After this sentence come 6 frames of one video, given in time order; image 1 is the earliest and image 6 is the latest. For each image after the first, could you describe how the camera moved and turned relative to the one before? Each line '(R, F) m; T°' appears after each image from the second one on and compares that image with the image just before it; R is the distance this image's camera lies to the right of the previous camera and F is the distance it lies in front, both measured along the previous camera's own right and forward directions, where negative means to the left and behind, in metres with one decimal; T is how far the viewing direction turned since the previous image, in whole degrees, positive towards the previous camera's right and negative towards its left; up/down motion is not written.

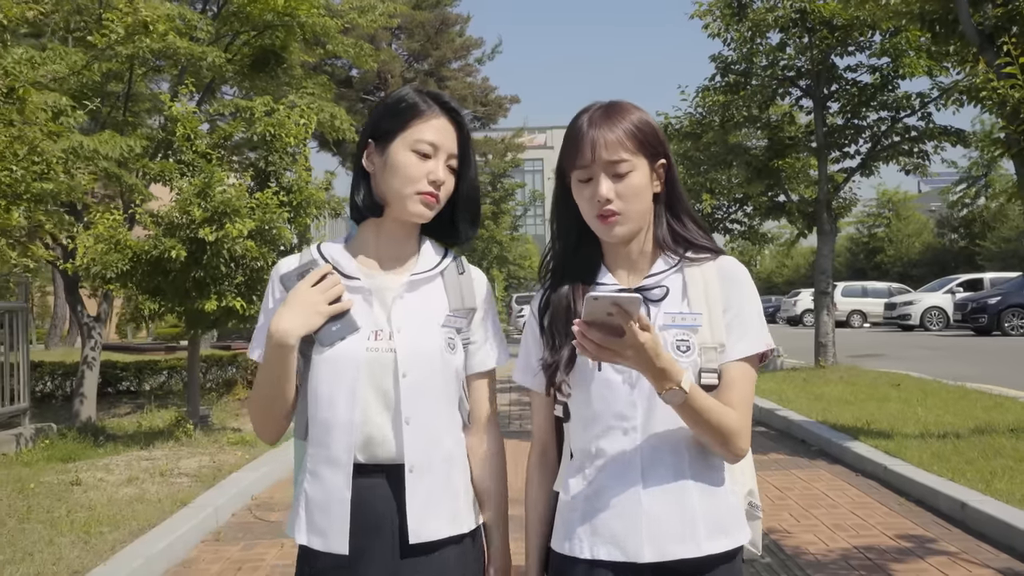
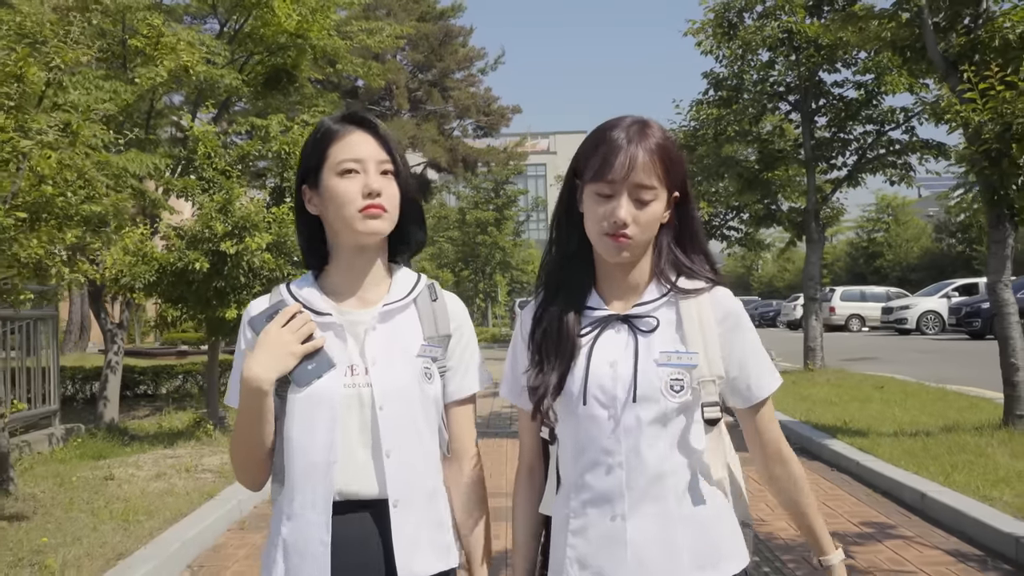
(0.0, -0.6) m; 0°
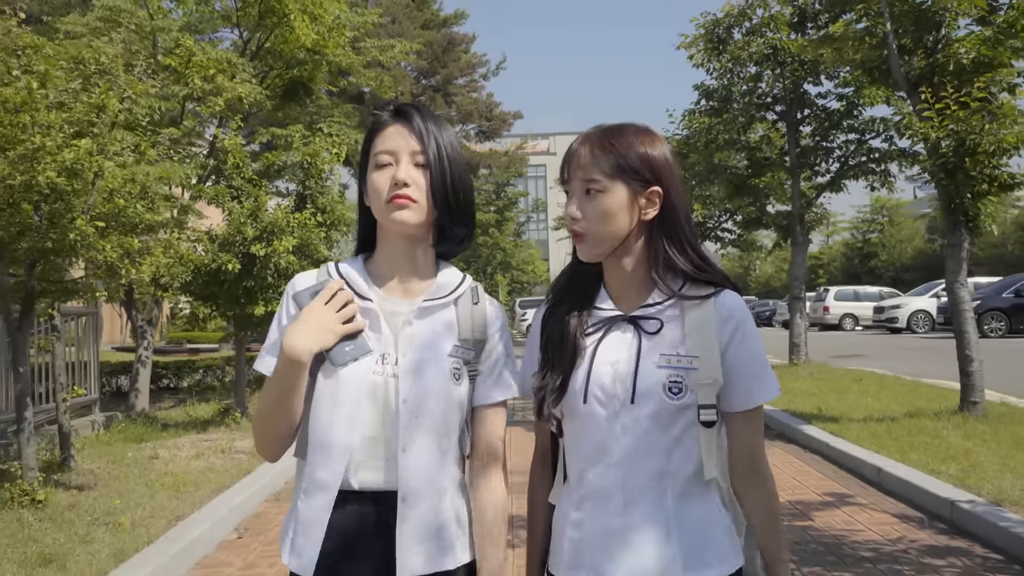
(0.0, -0.8) m; 0°
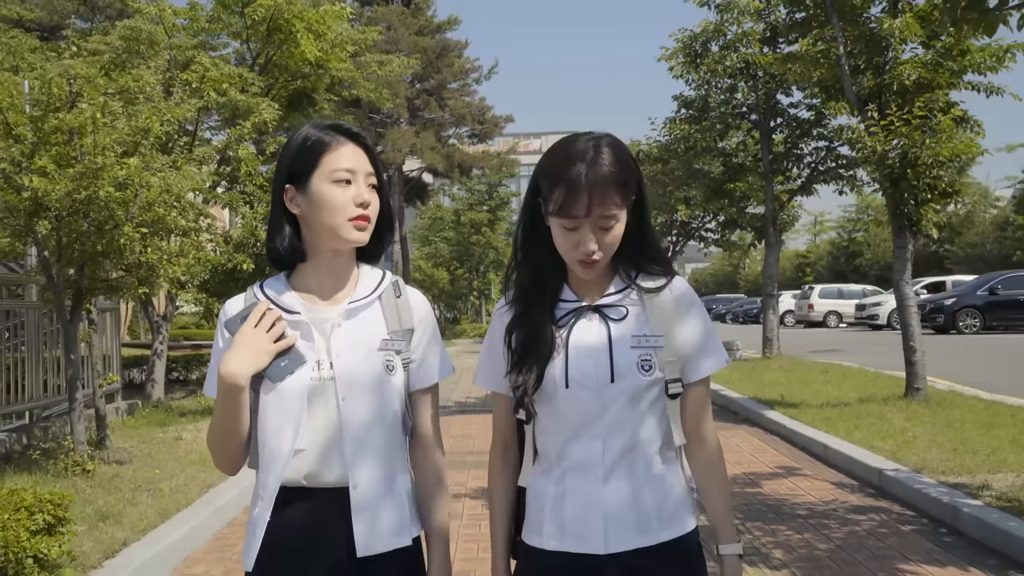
(0.0, -0.9) m; 0°
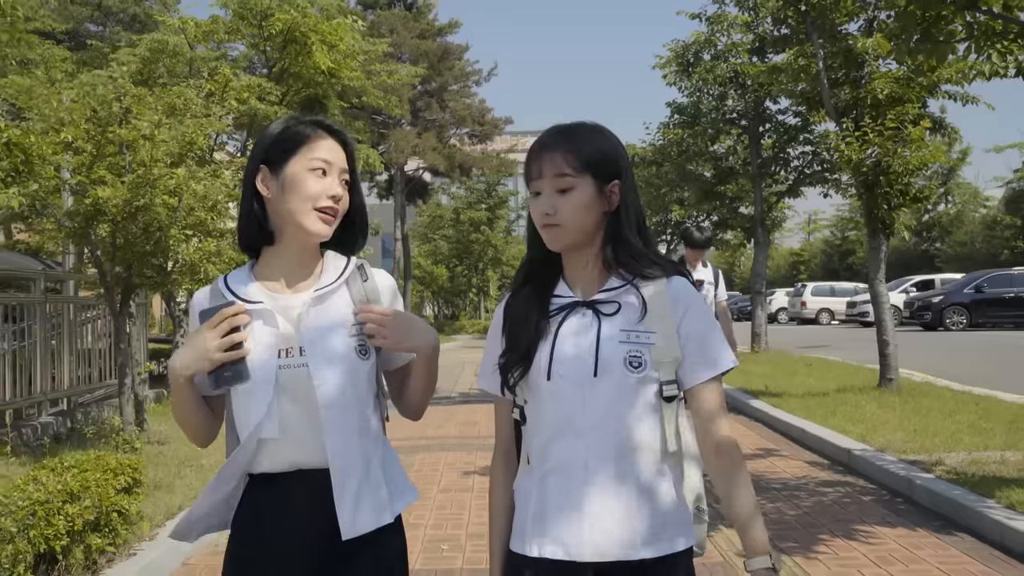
(-0.1, -0.8) m; 0°
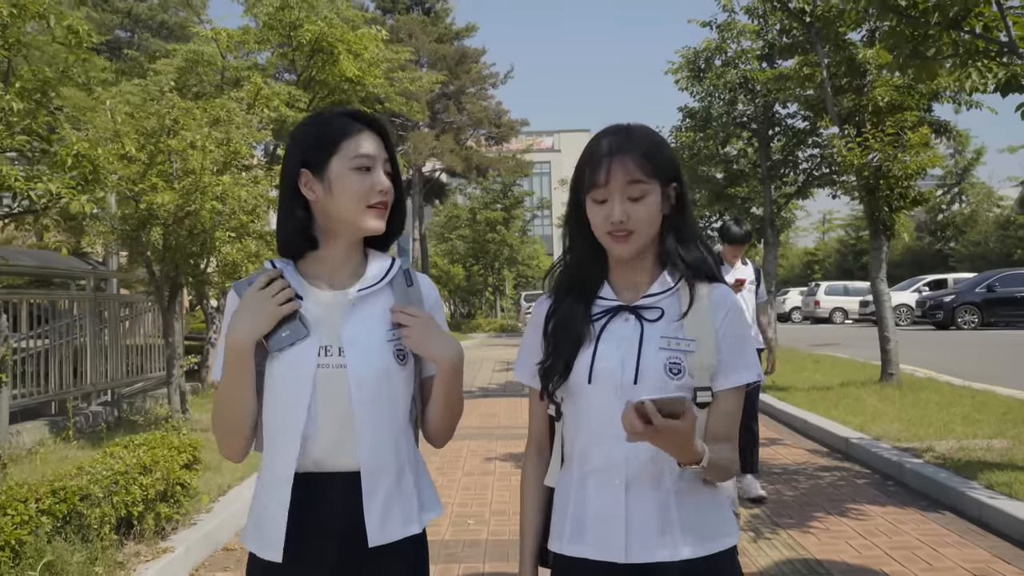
(0.0, -0.6) m; -1°
